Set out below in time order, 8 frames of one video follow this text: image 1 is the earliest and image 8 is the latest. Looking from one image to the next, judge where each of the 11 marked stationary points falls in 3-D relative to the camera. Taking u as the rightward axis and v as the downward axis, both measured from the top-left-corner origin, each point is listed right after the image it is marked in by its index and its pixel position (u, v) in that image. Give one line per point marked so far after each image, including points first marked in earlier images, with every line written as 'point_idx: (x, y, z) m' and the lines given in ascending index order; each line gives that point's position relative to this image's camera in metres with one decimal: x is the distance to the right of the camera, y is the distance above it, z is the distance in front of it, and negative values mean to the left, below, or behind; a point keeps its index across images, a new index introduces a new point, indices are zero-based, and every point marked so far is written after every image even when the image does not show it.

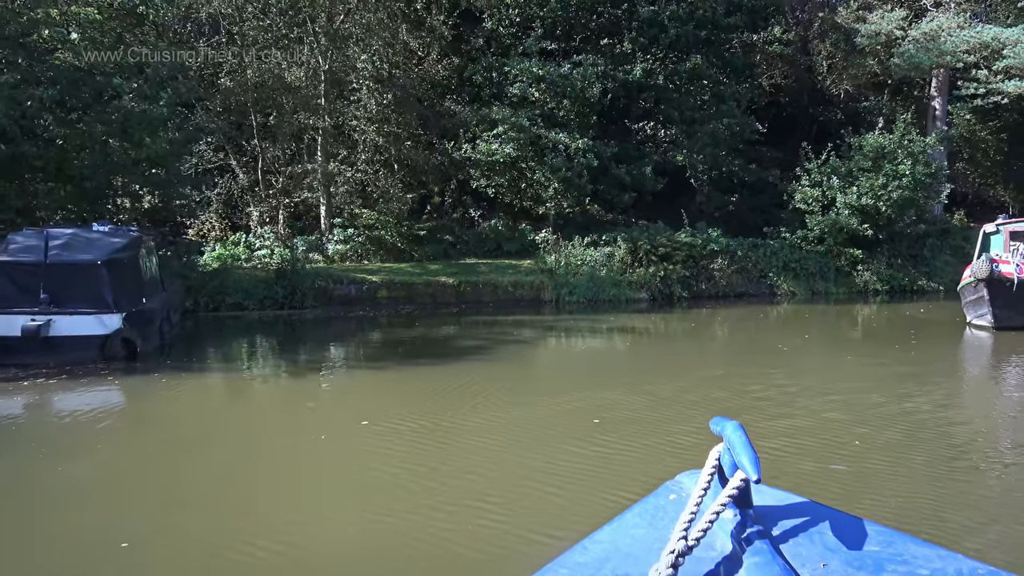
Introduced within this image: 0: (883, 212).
0: (+7.9, +1.6, +18.3) m
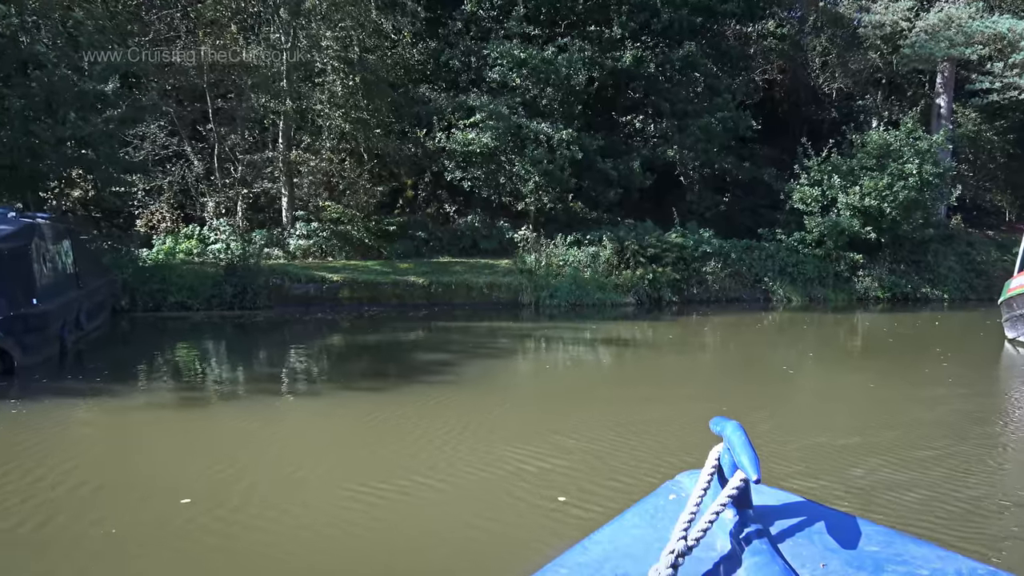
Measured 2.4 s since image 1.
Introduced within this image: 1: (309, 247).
0: (+7.5, +1.5, +17.1) m
1: (-4.1, +0.8, +17.3) m
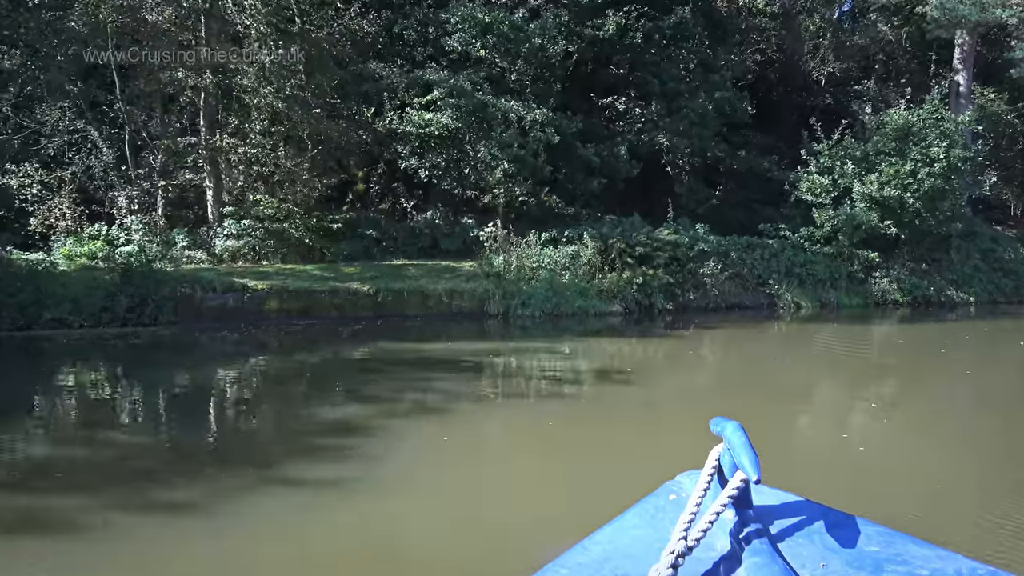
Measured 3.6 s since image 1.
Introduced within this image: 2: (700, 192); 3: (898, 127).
0: (+6.9, +1.4, +14.8) m
1: (-4.7, +0.7, +14.7) m
2: (+3.9, +2.0, +17.9) m
3: (+6.9, +2.9, +15.3) m
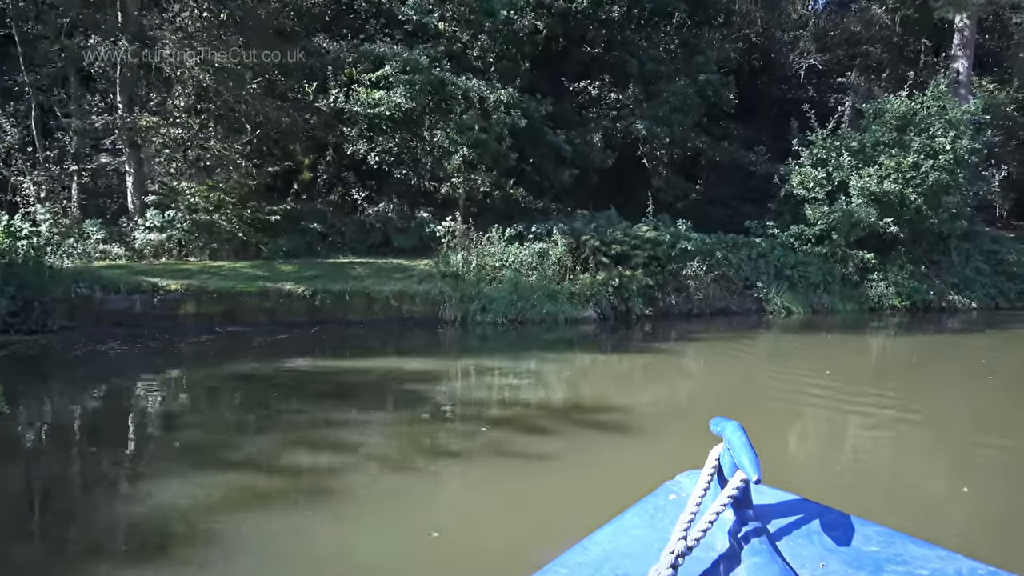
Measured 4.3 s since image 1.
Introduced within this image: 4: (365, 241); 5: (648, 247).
0: (+6.3, +1.3, +13.4) m
1: (-5.3, +0.7, +12.9) m
2: (+3.2, +2.0, +16.5) m
3: (+6.3, +2.8, +13.9) m
4: (-2.5, +0.8, +14.8) m
5: (+2.0, +0.6, +12.8) m
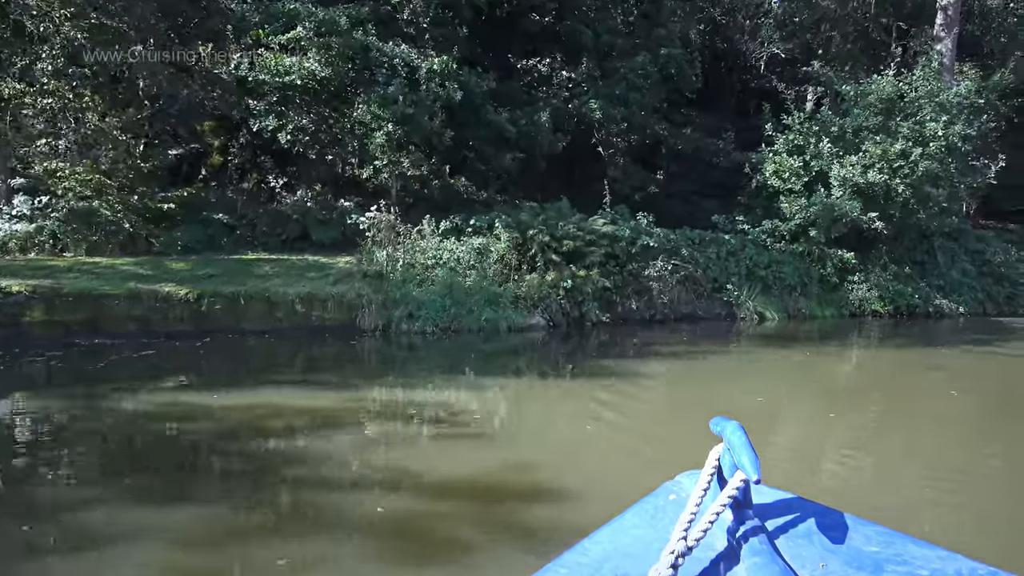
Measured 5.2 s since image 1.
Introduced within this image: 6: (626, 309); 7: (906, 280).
0: (+5.4, +1.3, +12.0) m
1: (-6.1, +0.7, +10.8) m
2: (+2.2, +1.9, +14.8) m
3: (+5.4, +2.8, +12.5) m
4: (-3.5, +0.8, +12.8) m
5: (+1.2, +0.6, +11.1) m
6: (+1.5, -0.3, +11.1) m
7: (+6.1, +0.1, +13.1) m
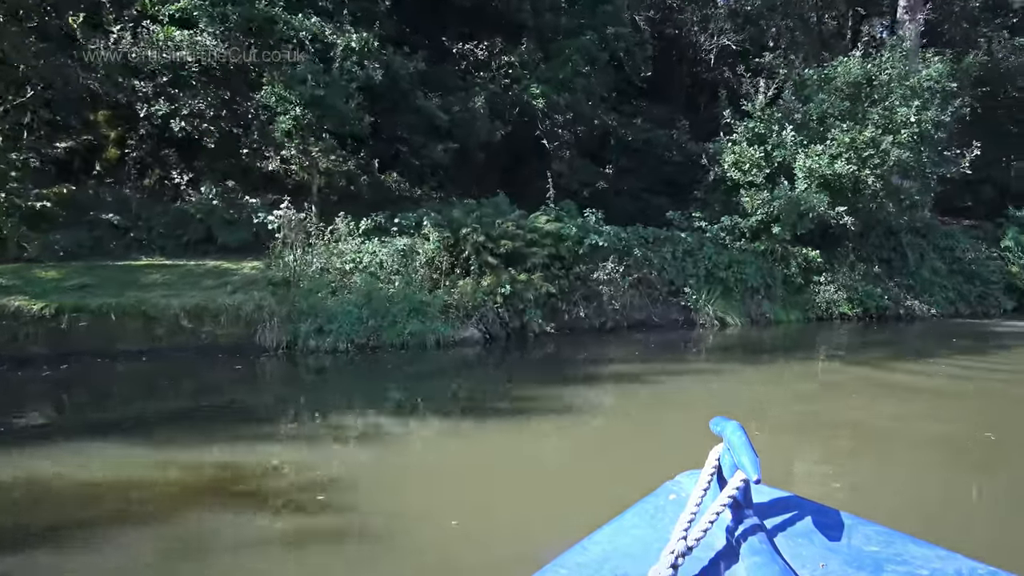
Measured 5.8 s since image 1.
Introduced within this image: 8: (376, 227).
0: (+4.5, +1.3, +11.0) m
1: (-6.9, +0.5, +9.1) m
2: (+1.2, +1.9, +13.6) m
3: (+4.5, +2.8, +11.5) m
4: (-4.4, +0.7, +11.3) m
5: (+0.4, +0.5, +9.8) m
6: (+0.7, -0.3, +9.8) m
7: (+5.2, +0.1, +12.1) m
8: (-1.6, +0.7, +9.8) m
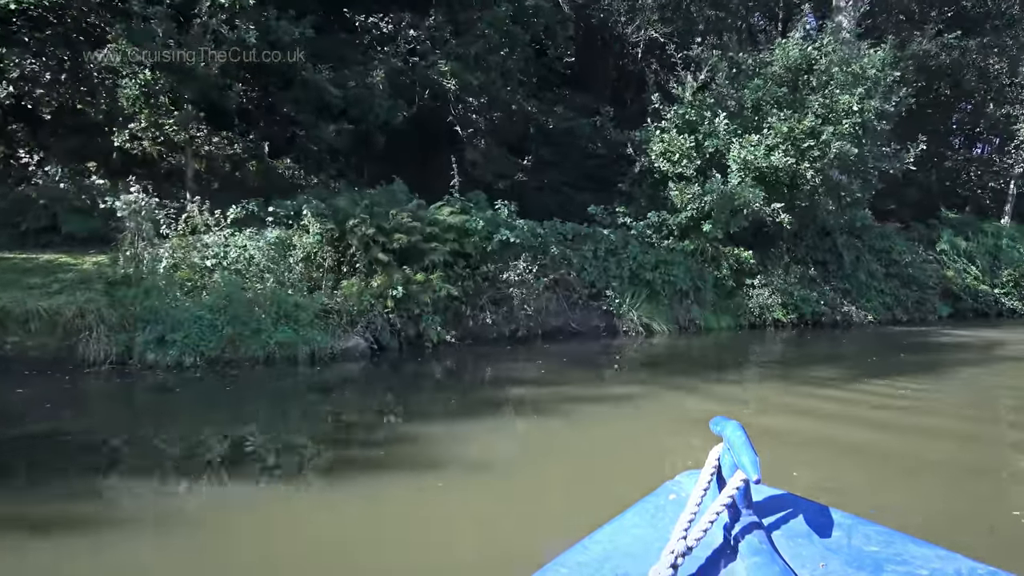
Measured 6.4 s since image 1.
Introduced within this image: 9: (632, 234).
0: (+3.4, +1.2, +10.0) m
1: (-7.8, +0.6, +7.2) m
2: (-0.2, +1.9, +12.3) m
3: (+3.4, +2.7, +10.5) m
4: (-5.5, +0.7, +9.6) m
5: (-0.6, +0.5, +8.5) m
6: (-0.3, -0.4, +8.5) m
7: (+3.9, +0.1, +11.2) m
8: (-2.6, +0.7, +8.3) m
9: (+1.5, +0.7, +10.3) m
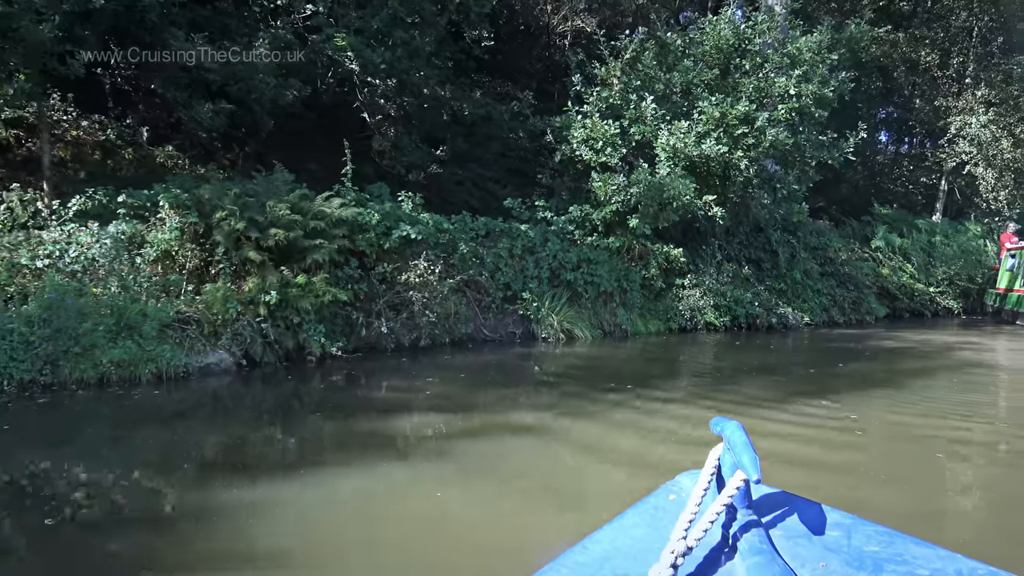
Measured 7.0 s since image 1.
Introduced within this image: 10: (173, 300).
0: (+2.4, +1.2, +9.2) m
1: (-8.6, +0.5, +5.5) m
2: (-1.3, +1.8, +11.2) m
3: (+2.3, +2.7, +9.7) m
4: (-6.4, +0.7, +8.0) m
5: (-1.5, +0.5, +7.4) m
6: (-1.2, -0.4, +7.4) m
7: (+2.8, 0.0, +10.4) m
8: (-3.4, +0.7, +7.0) m
9: (+0.5, +0.6, +9.3) m
10: (-2.5, -0.1, +6.3) m
